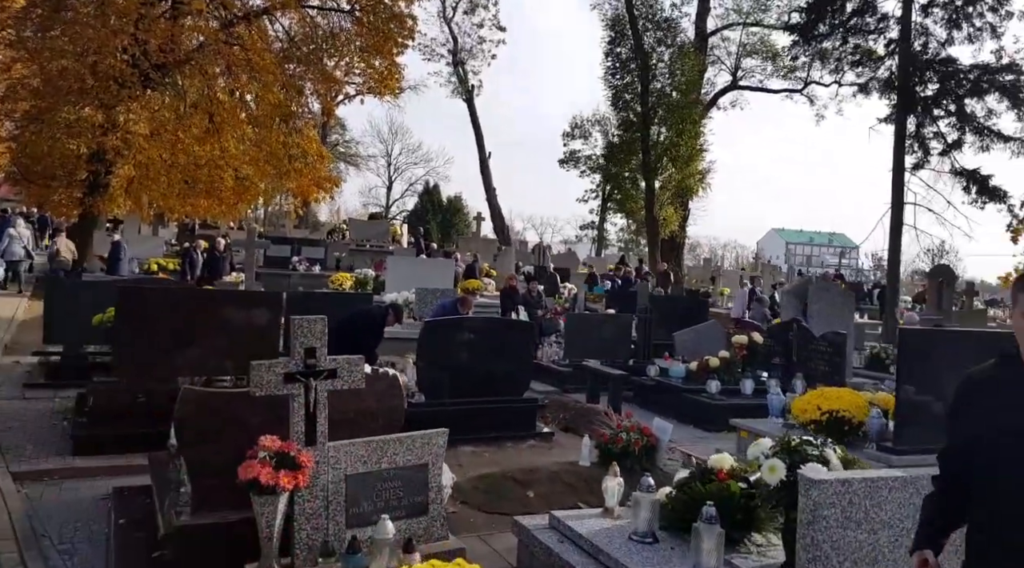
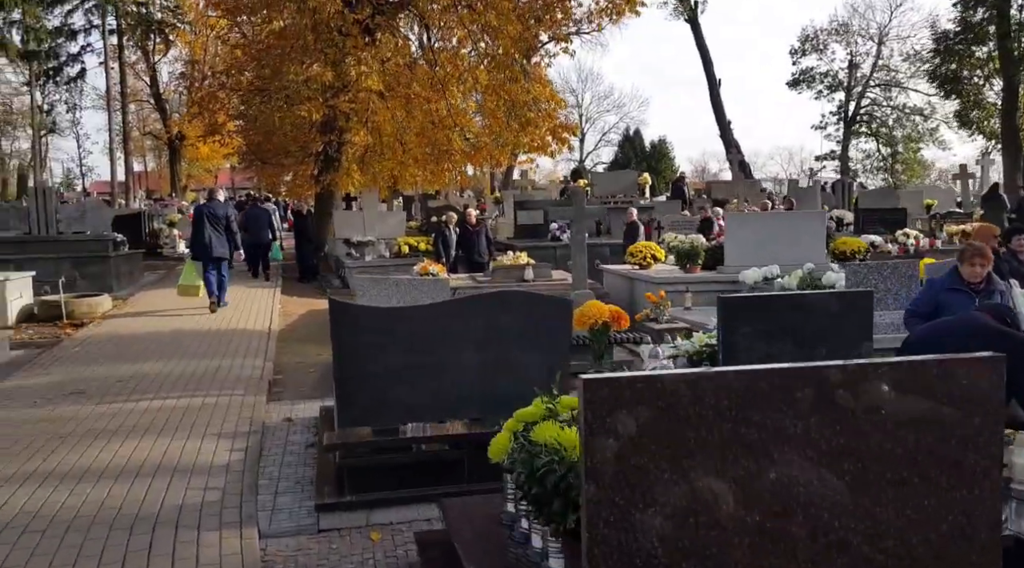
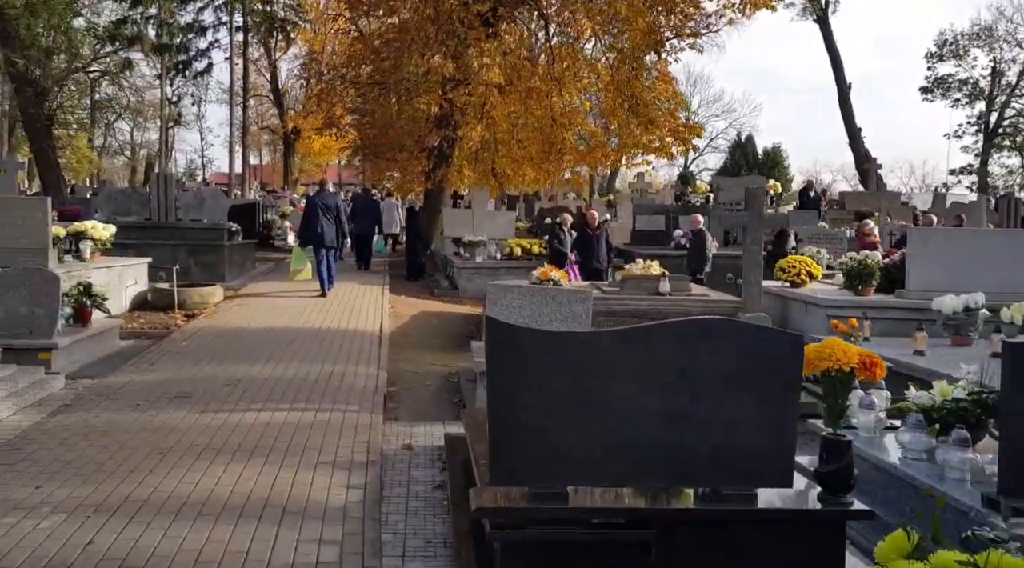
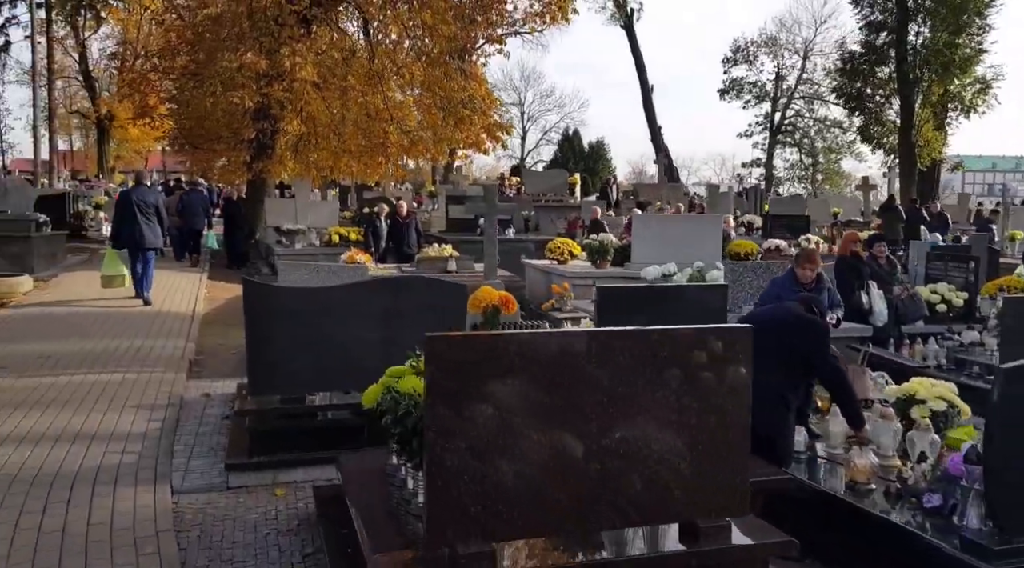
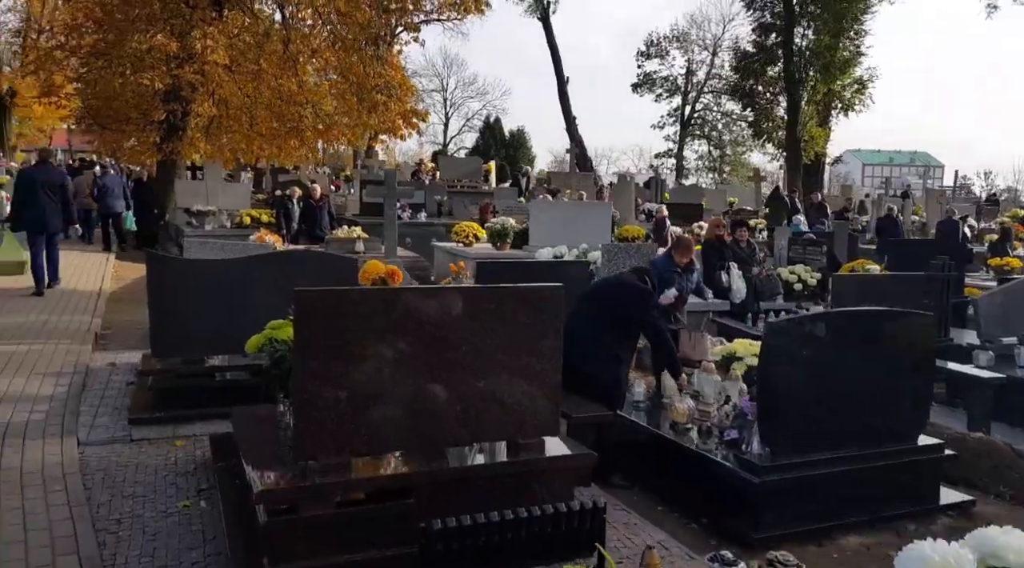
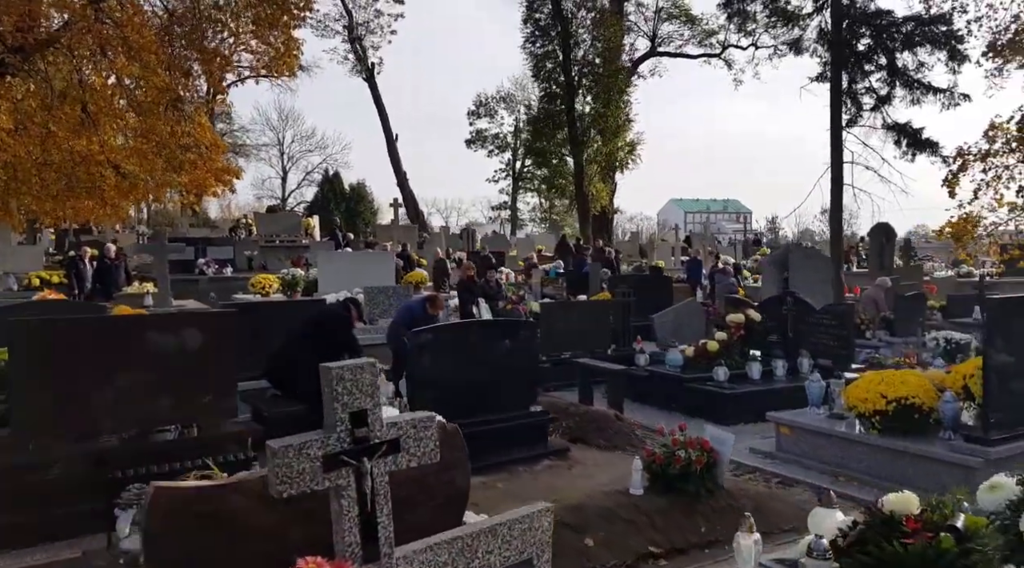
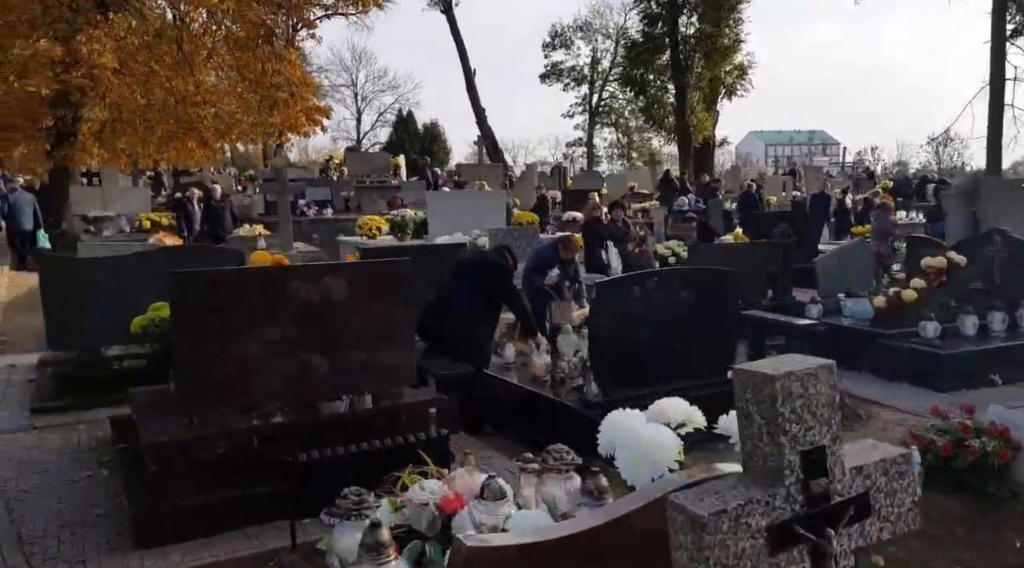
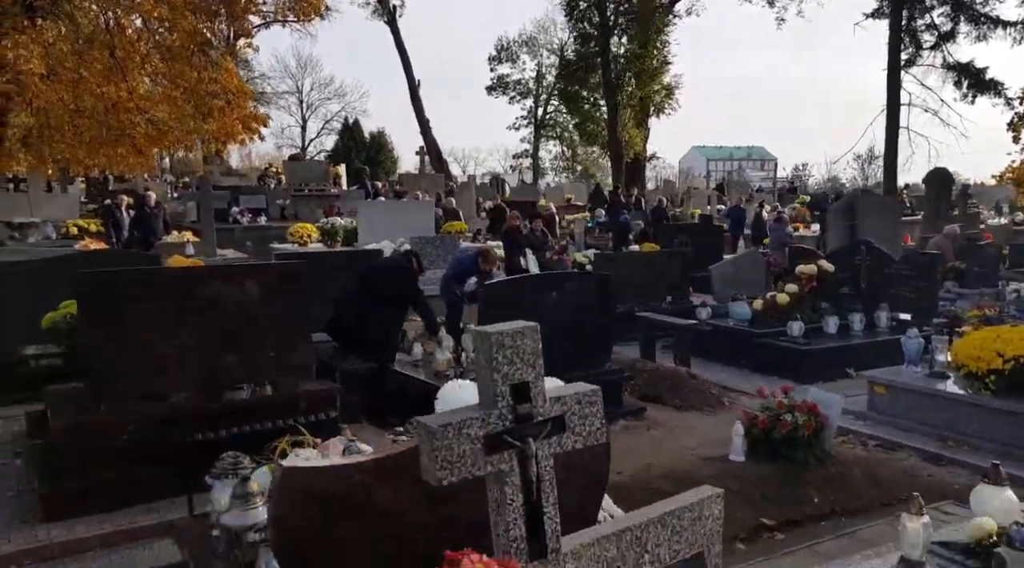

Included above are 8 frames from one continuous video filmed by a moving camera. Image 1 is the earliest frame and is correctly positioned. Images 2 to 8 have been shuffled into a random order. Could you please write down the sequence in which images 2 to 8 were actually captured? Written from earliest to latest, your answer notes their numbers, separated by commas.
6, 8, 7, 5, 4, 2, 3
